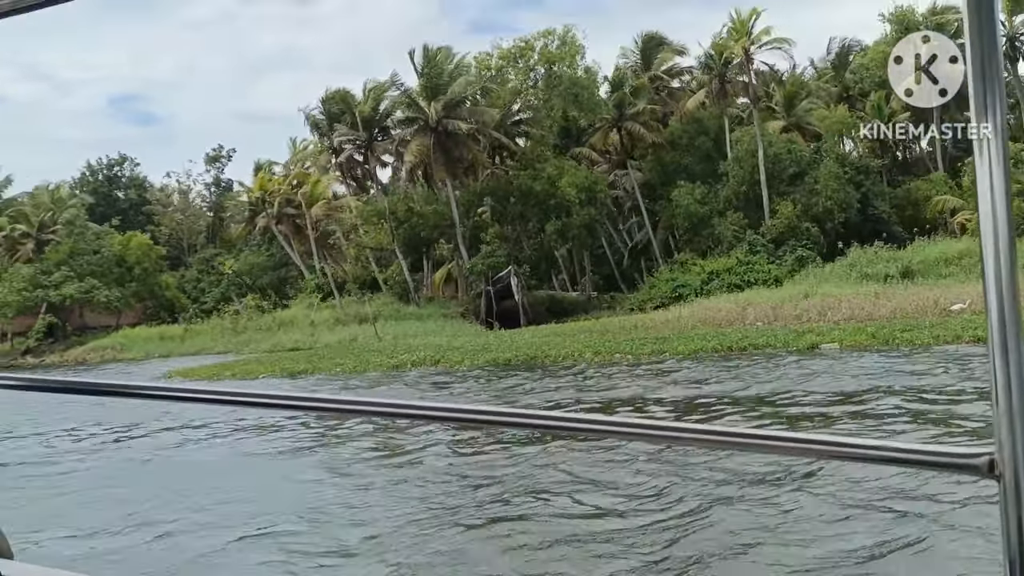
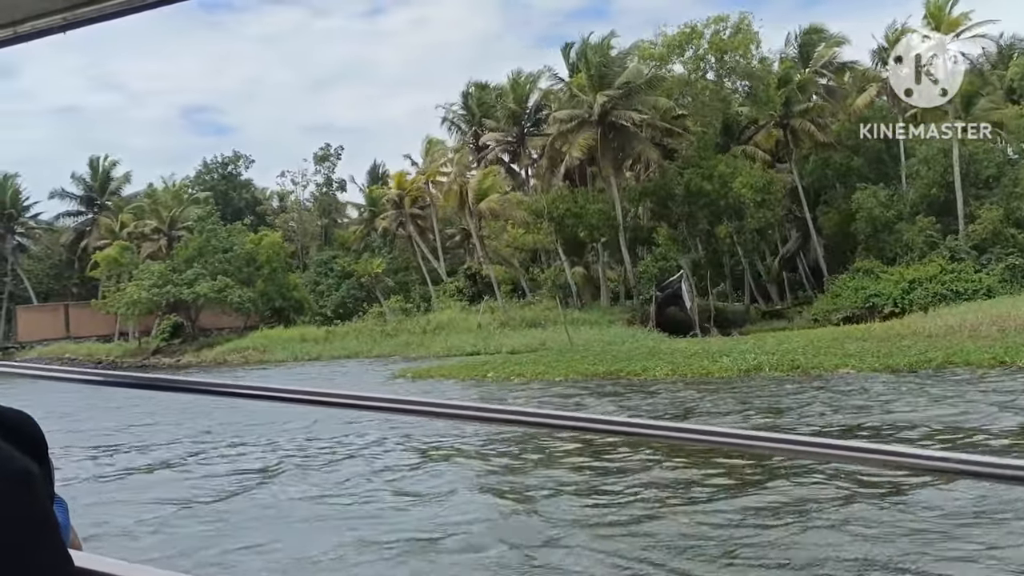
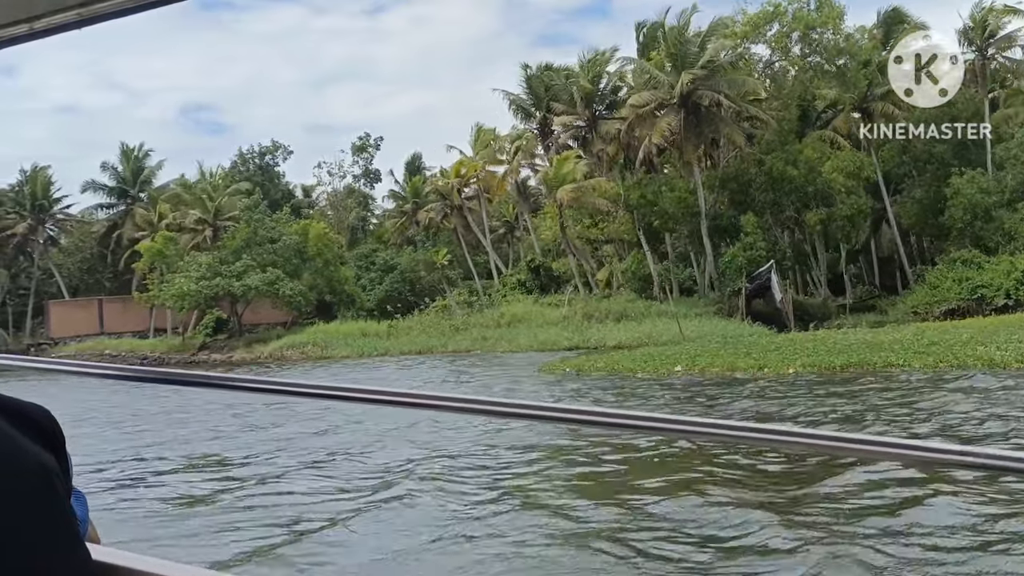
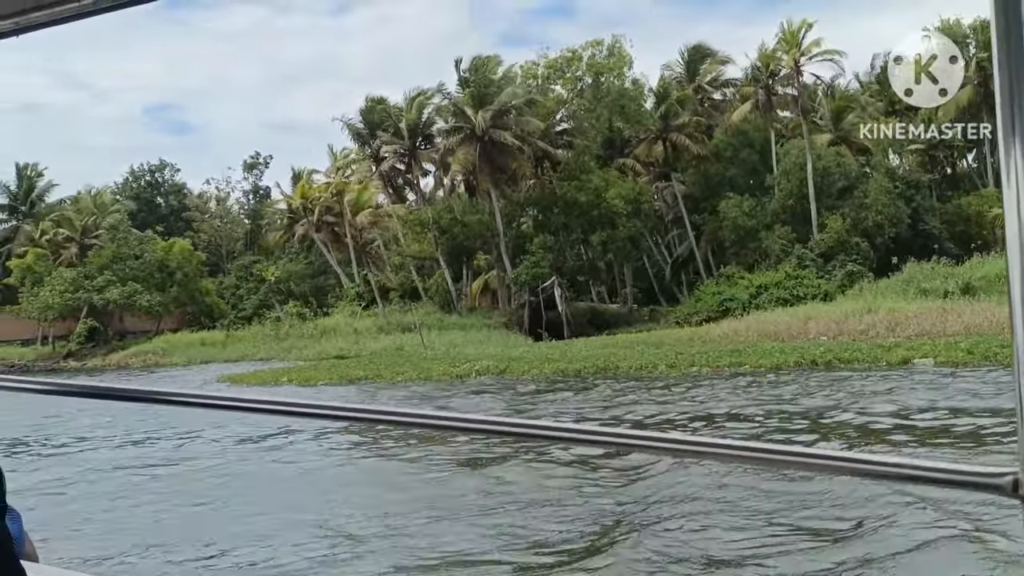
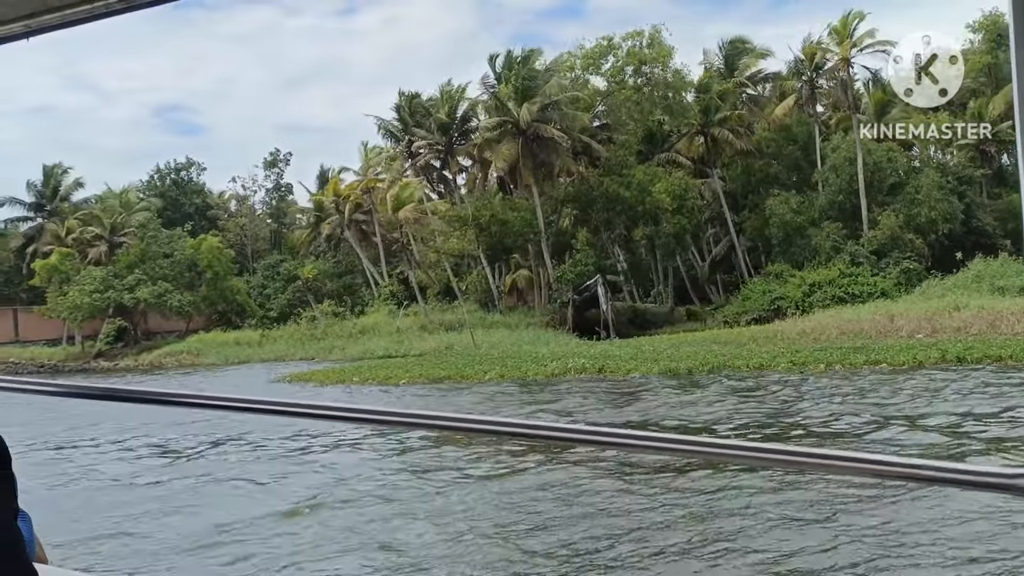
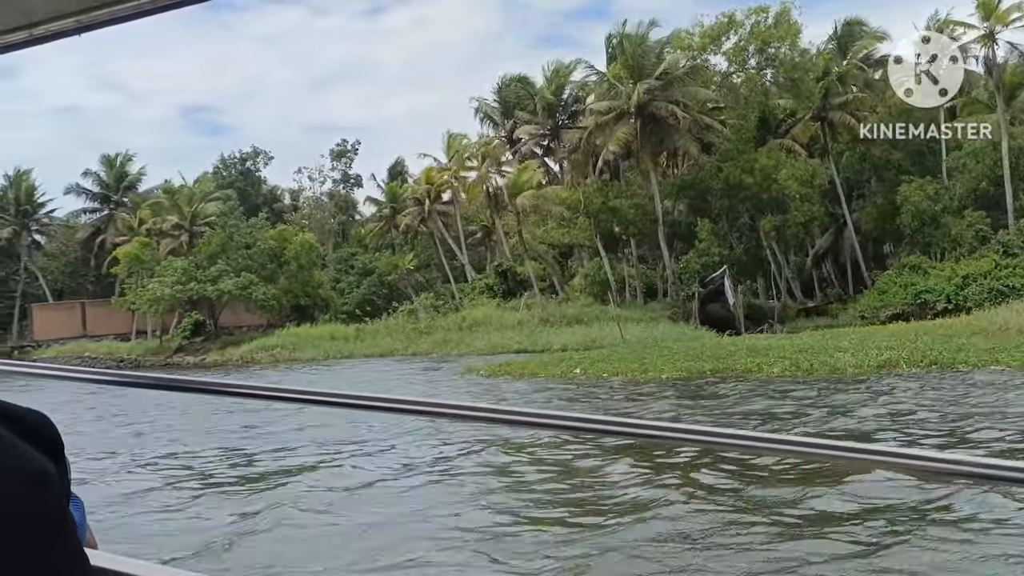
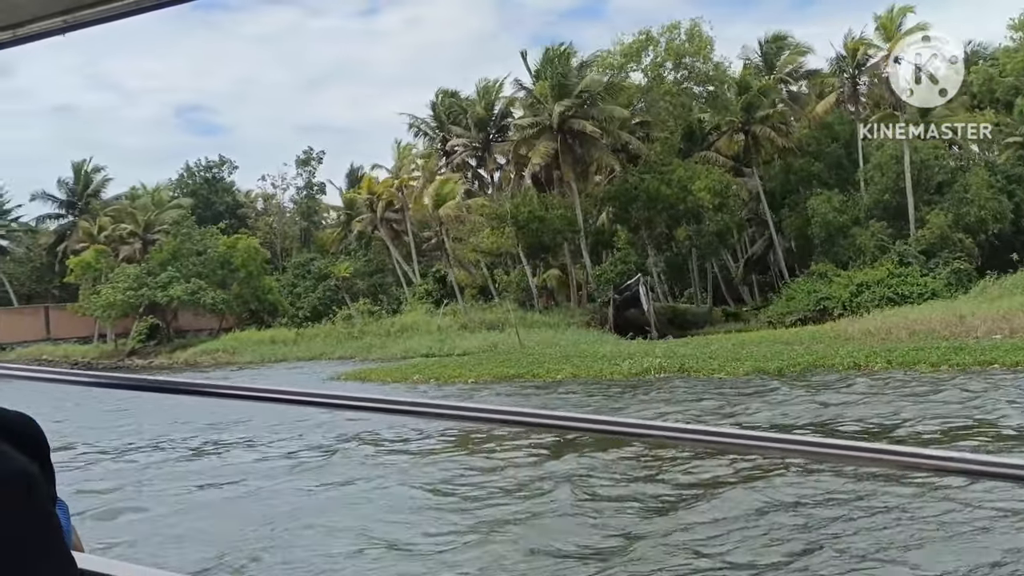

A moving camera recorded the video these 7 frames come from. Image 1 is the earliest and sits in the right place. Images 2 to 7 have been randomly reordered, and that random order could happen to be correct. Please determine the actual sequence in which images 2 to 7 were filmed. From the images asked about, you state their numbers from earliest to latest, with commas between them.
4, 5, 7, 2, 6, 3
